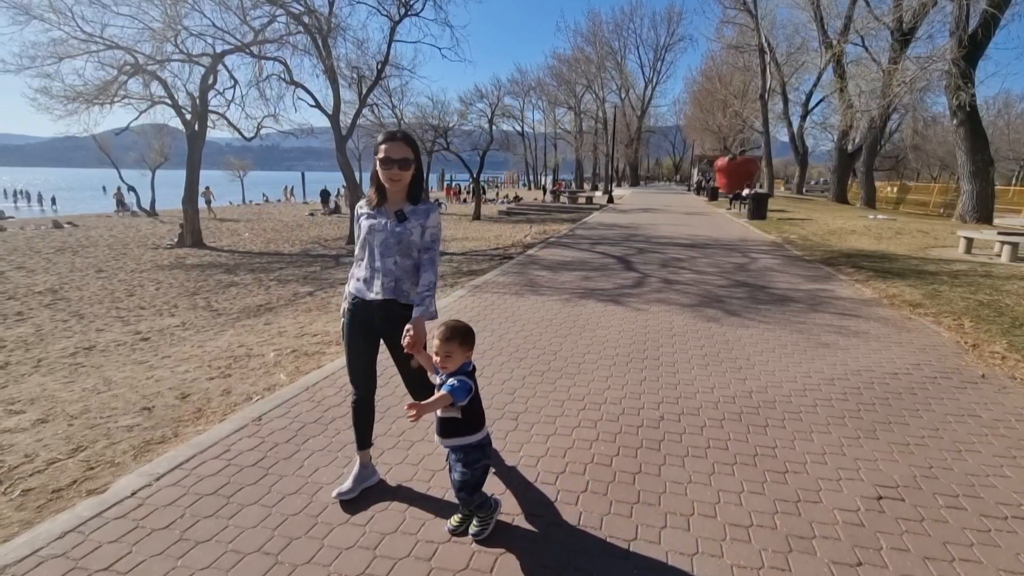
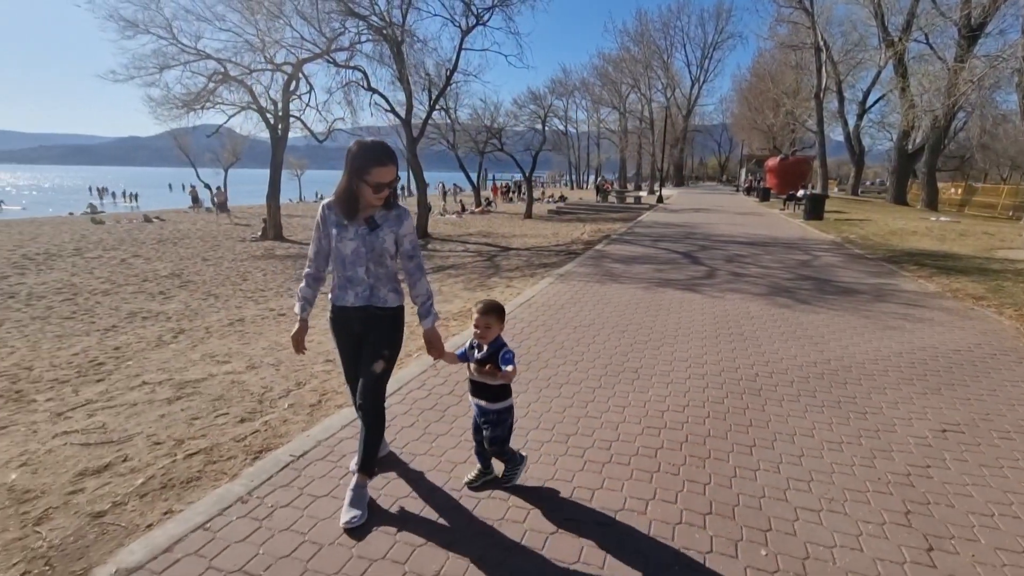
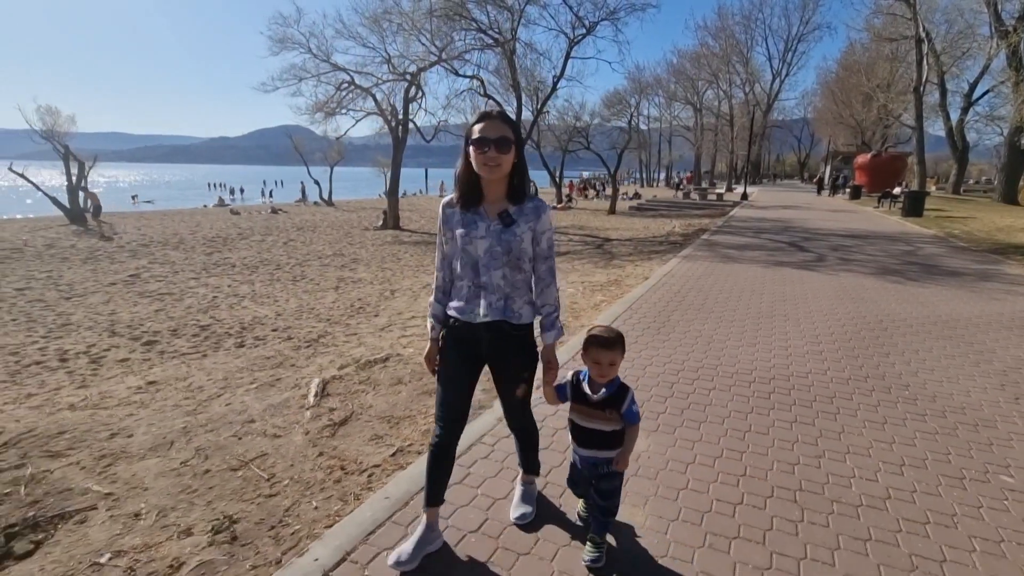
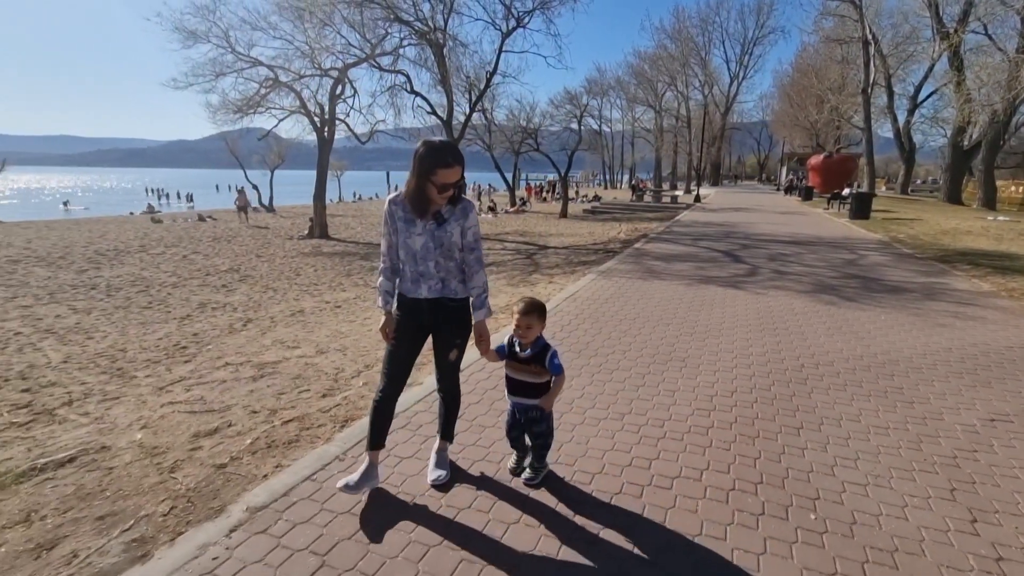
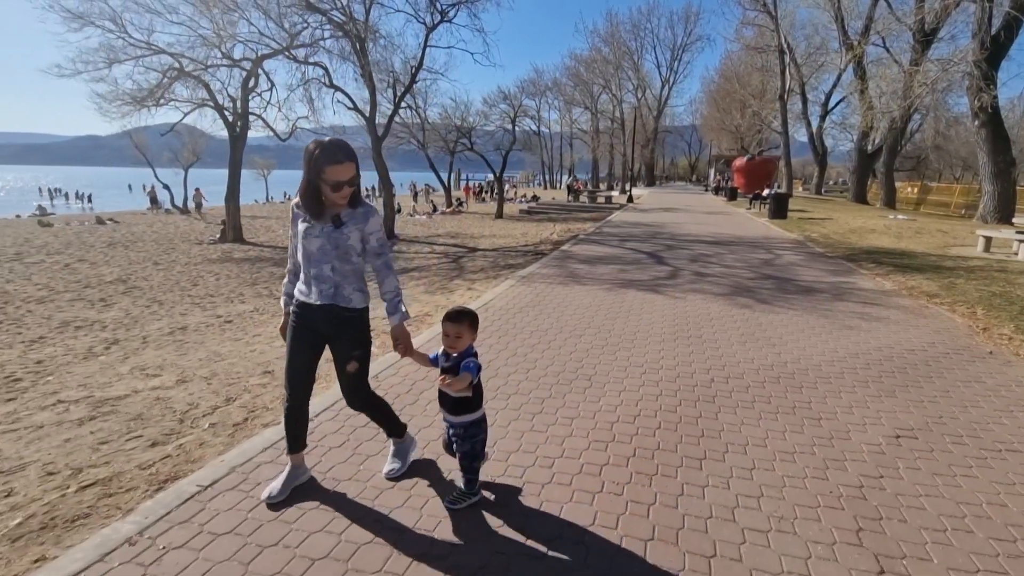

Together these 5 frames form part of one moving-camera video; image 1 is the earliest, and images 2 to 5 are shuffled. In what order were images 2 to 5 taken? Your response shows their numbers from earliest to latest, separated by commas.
5, 2, 4, 3
